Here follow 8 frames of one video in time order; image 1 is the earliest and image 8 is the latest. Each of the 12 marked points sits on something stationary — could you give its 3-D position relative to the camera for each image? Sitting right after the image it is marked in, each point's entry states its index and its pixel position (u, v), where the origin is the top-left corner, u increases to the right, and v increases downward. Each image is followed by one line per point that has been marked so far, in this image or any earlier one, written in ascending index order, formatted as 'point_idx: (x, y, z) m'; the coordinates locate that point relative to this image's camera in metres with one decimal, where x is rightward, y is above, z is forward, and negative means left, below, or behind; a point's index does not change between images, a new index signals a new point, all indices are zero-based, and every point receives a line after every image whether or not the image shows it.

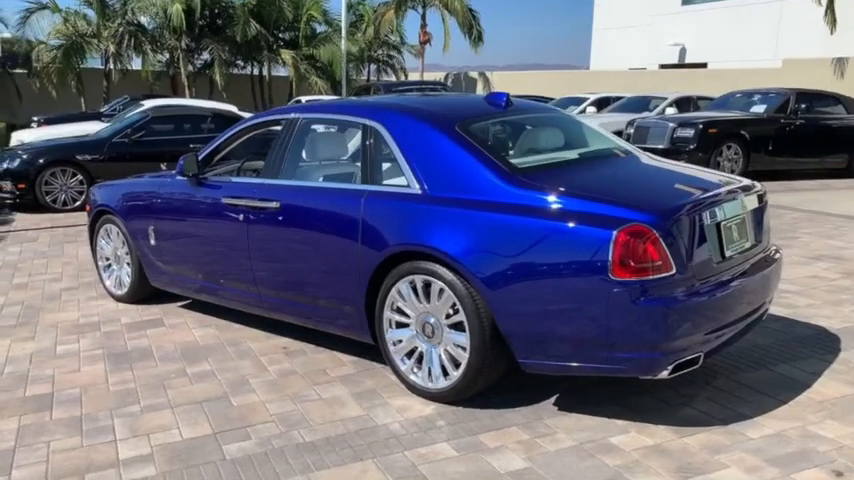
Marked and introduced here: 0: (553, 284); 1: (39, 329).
0: (+0.6, -0.2, +4.0) m
1: (-3.2, -0.7, +6.1) m
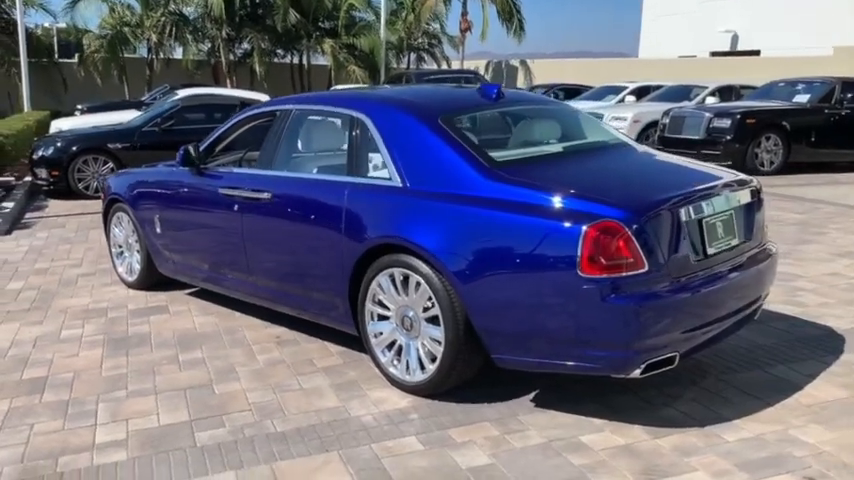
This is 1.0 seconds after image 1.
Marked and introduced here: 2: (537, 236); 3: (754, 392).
0: (+0.5, -0.2, +3.9) m
1: (-3.2, -0.6, +6.3) m
2: (+0.5, 0.0, +3.9) m
3: (+1.9, -0.9, +4.4) m
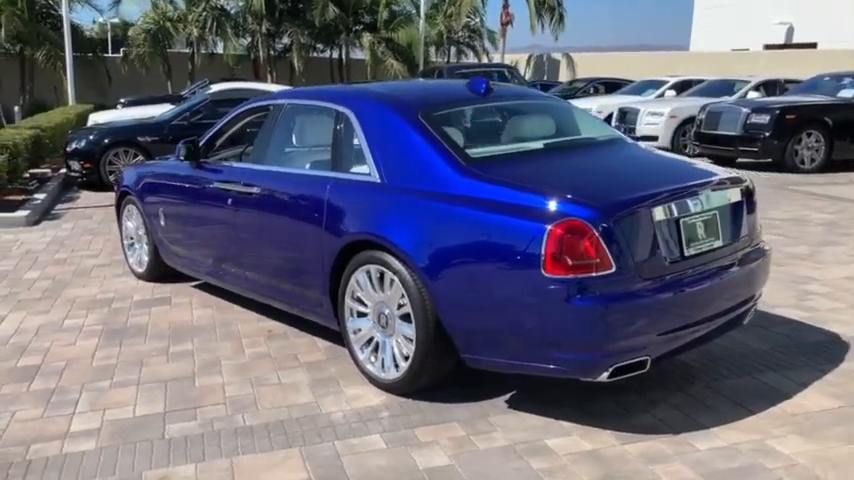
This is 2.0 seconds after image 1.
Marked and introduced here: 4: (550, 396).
0: (+0.3, -0.2, +3.8) m
1: (-3.2, -0.5, +6.4) m
2: (+0.4, 0.0, +3.8) m
3: (+1.8, -0.9, +4.2) m
4: (+0.7, -0.9, +4.3) m
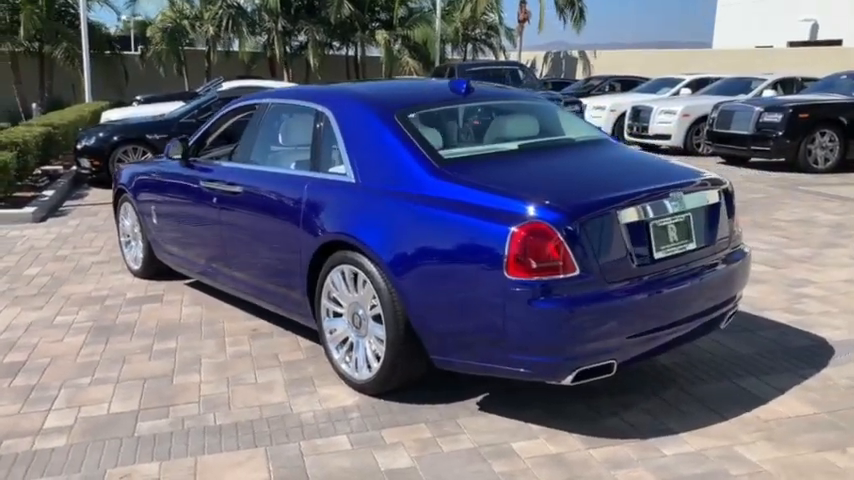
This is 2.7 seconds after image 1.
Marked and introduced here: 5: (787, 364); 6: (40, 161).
0: (+0.2, -0.2, +3.8) m
1: (-3.3, -0.5, +6.5) m
2: (+0.2, 0.0, +3.8) m
3: (+1.6, -0.9, +4.2) m
4: (+0.5, -0.9, +4.3) m
5: (+2.3, -0.8, +4.8) m
6: (-6.4, +1.3, +12.4) m
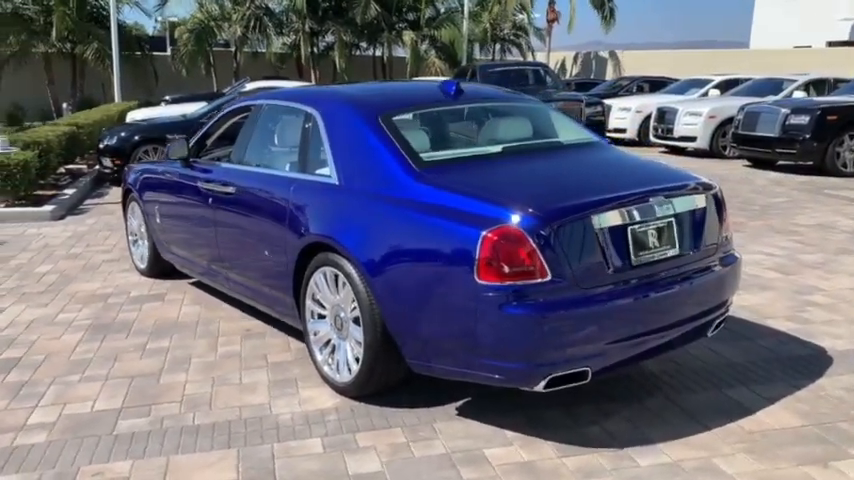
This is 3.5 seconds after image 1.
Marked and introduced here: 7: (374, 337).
0: (0.0, -0.2, +3.8) m
1: (-3.3, -0.5, +6.7) m
2: (+0.1, 0.0, +3.8) m
3: (+1.5, -1.0, +4.1) m
4: (+0.4, -0.9, +4.2) m
5: (+2.2, -0.8, +4.6) m
6: (-6.1, +1.4, +12.6) m
7: (-0.3, -0.5, +4.1) m
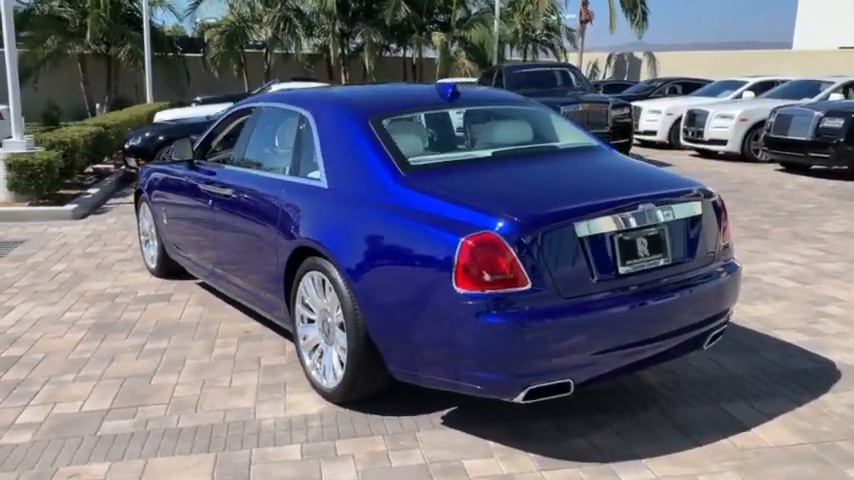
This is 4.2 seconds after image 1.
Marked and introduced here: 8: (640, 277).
0: (-0.1, -0.3, +3.7) m
1: (-3.3, -0.5, +6.7) m
2: (0.0, 0.0, +3.7) m
3: (+1.4, -1.0, +4.0) m
4: (+0.3, -1.0, +4.1) m
5: (+2.1, -0.9, +4.5) m
6: (-5.8, +1.4, +12.9) m
7: (-0.4, -0.6, +4.0) m
8: (+1.1, -0.2, +3.9) m
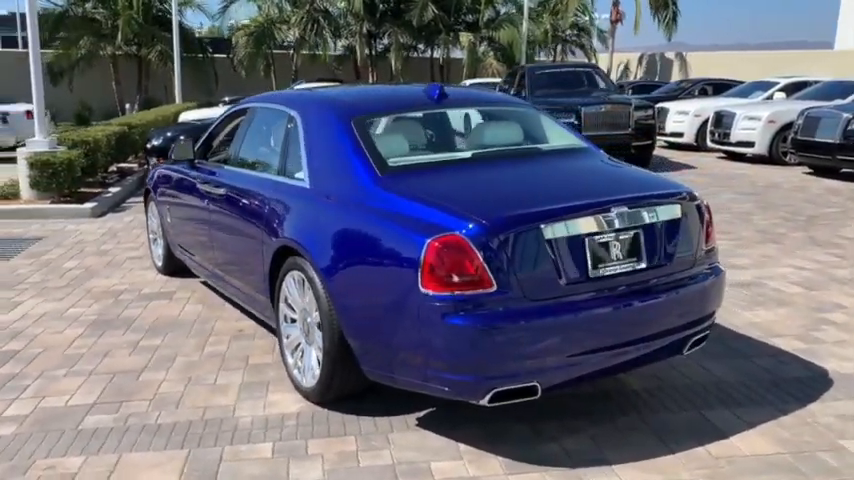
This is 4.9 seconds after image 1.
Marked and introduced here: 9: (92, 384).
0: (-0.2, -0.3, +3.8) m
1: (-3.3, -0.5, +6.9) m
2: (-0.1, 0.0, +3.7) m
3: (+1.3, -1.0, +3.9) m
4: (+0.2, -1.0, +4.1) m
5: (+2.0, -0.9, +4.4) m
6: (-5.5, +1.4, +13.1) m
7: (-0.5, -0.6, +4.0) m
8: (+1.0, -0.2, +3.8) m
9: (-2.1, -0.9, +4.6) m
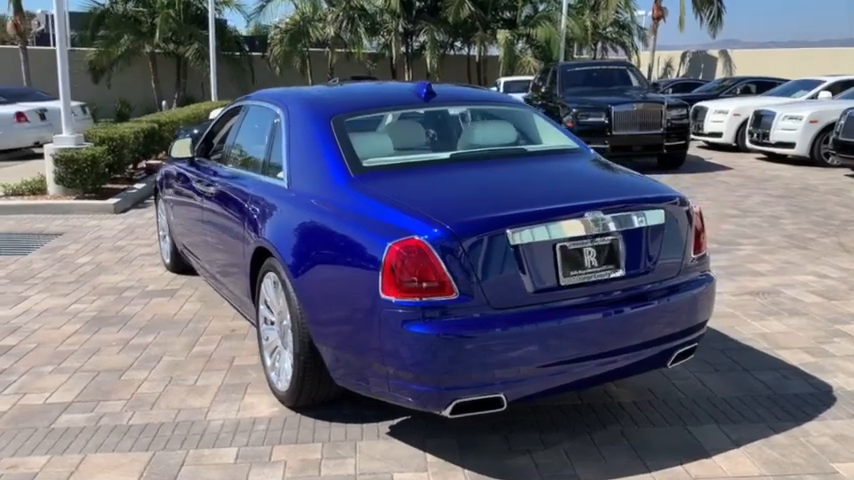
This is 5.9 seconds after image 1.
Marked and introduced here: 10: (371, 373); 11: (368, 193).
0: (-0.4, -0.3, +3.6) m
1: (-3.2, -0.4, +7.0) m
2: (-0.3, 0.0, +3.6) m
3: (+1.1, -1.1, +3.7) m
4: (+0.1, -1.0, +4.0) m
5: (+1.9, -1.0, +4.1) m
6: (-5.1, +1.5, +13.3) m
7: (-0.6, -0.6, +4.0) m
8: (+0.8, -0.2, +3.7) m
9: (-2.2, -0.9, +4.7) m
10: (-0.2, -0.7, +3.6) m
11: (-0.3, +0.2, +3.9) m
